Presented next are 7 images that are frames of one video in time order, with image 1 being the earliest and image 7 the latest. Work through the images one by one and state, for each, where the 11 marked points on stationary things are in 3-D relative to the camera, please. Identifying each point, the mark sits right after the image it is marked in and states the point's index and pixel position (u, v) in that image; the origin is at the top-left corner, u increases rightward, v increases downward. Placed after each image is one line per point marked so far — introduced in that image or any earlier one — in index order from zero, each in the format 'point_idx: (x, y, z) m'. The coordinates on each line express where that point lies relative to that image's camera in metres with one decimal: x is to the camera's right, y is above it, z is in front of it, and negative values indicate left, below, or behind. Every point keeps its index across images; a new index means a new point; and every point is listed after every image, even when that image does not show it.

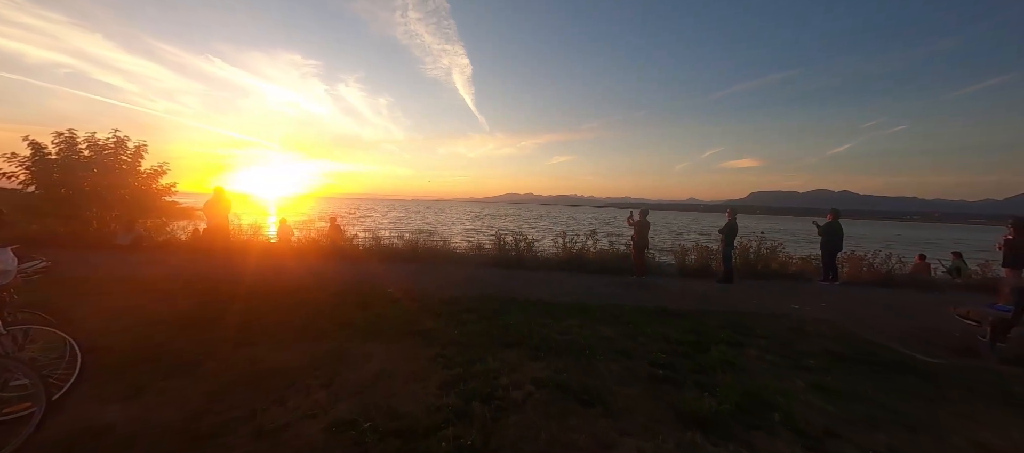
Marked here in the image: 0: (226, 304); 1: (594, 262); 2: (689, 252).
0: (-5.2, -1.5, +7.0) m
1: (+2.4, -1.1, +11.3) m
2: (+5.3, -0.8, +11.5) m
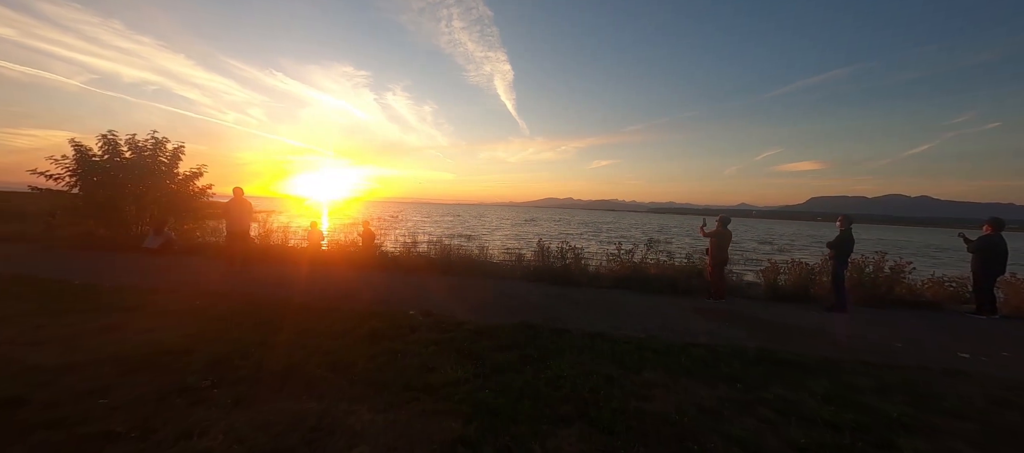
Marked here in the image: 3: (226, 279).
0: (-4.5, -1.6, +5.9) m
1: (+3.6, -1.3, +9.4) m
2: (+6.5, -1.1, +9.3) m
3: (-7.8, -1.5, +10.4) m
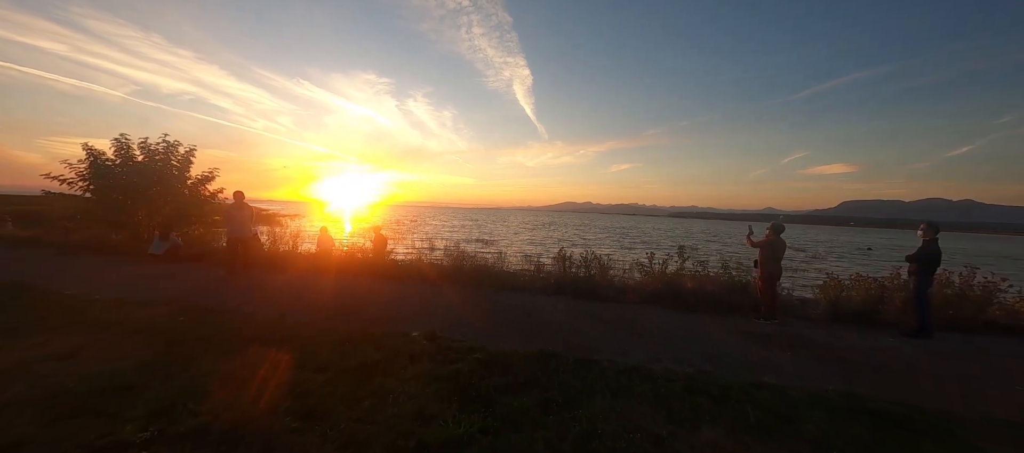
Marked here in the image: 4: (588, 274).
0: (-4.3, -1.7, +5.1) m
1: (+4.0, -1.5, +8.3) m
2: (+6.9, -1.2, +8.0) m
3: (-7.3, -1.6, +9.8) m
4: (+1.9, -1.2, +9.8) m
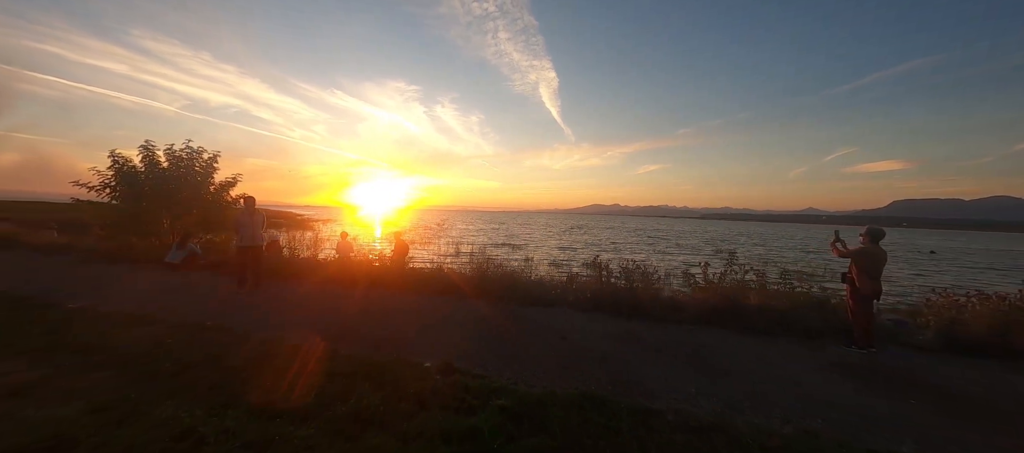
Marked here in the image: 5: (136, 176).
0: (-3.9, -1.8, +4.4) m
1: (+4.5, -1.6, +6.9) m
2: (+7.4, -1.3, +6.5) m
3: (-6.6, -1.8, +9.2) m
4: (+2.6, -1.3, +8.6) m
5: (-13.3, +1.8, +13.5) m
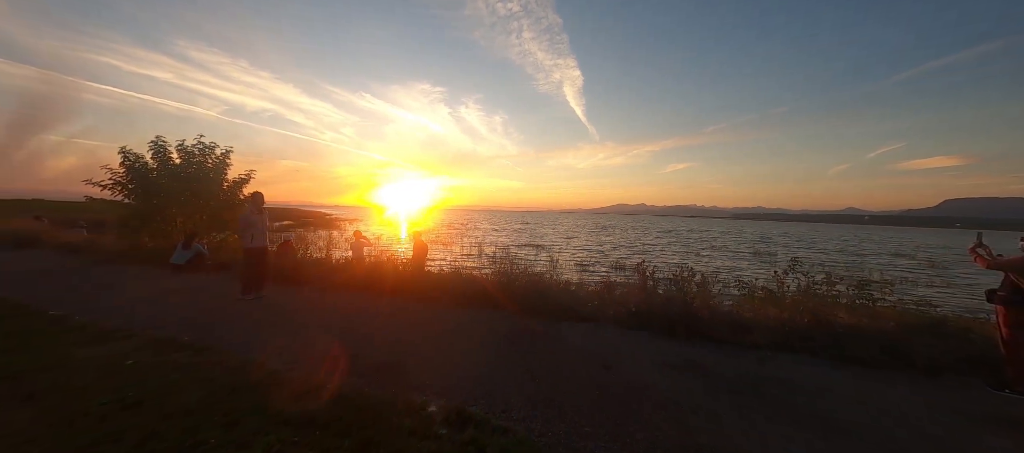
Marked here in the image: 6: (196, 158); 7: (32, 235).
0: (-3.6, -1.8, +3.4) m
1: (+5.0, -1.6, +5.4) m
2: (+7.8, -1.3, +4.8) m
3: (-6.0, -1.8, +8.4) m
4: (+3.1, -1.3, +7.2) m
5: (-12.4, +1.8, +13.1) m
6: (-11.0, +2.4, +13.4) m
7: (-21.3, -0.4, +17.0) m
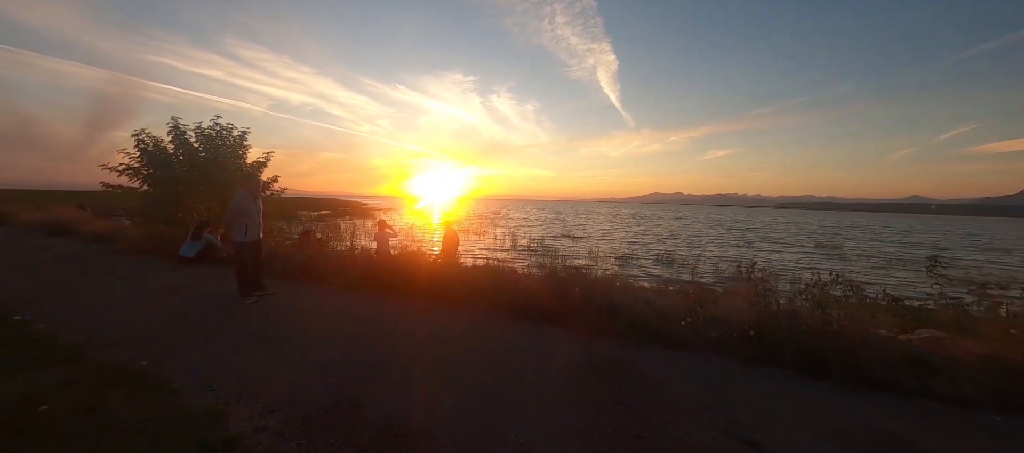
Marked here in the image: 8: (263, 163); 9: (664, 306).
0: (-3.1, -1.7, +1.9) m
1: (+5.6, -1.5, +3.2) m
2: (+8.4, -1.2, +2.4) m
3: (-5.1, -1.6, +7.1) m
4: (+4.0, -1.2, +5.2) m
5: (-11.0, +2.2, +12.2) m
6: (-9.6, +2.7, +12.4) m
7: (-19.6, +0.1, +16.9) m
8: (-8.4, +2.1, +13.0) m
9: (+2.3, -1.3, +6.0) m
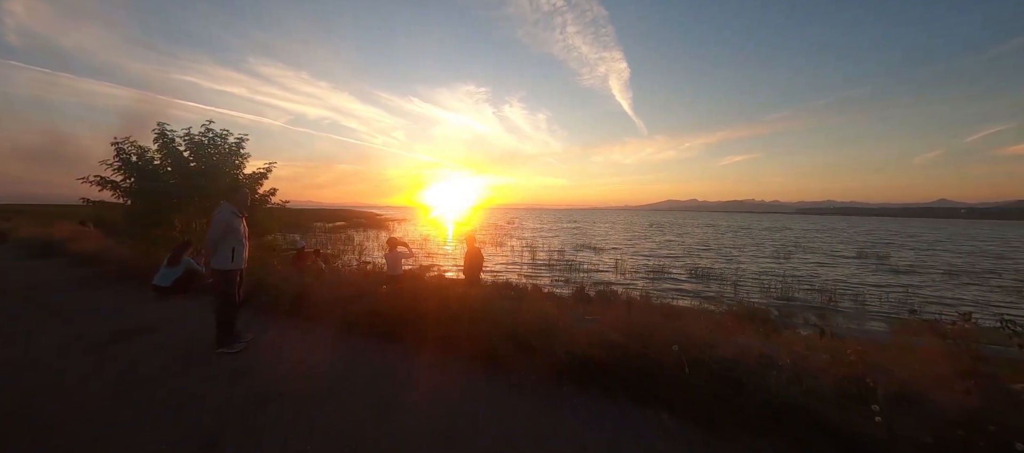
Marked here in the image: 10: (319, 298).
0: (-2.5, -2.0, +0.2) m
1: (+6.2, -1.7, +1.2) m
2: (+9.0, -1.4, +0.3) m
3: (-4.3, -1.9, +5.5) m
4: (+4.6, -1.4, +3.2) m
5: (-10.2, +1.6, +10.9) m
6: (-8.7, +2.2, +11.0) m
7: (-18.5, -0.6, +15.8) m
8: (-7.5, +1.5, +11.6) m
9: (+3.0, -1.6, +4.1) m
10: (-4.0, -1.4, +8.2) m
